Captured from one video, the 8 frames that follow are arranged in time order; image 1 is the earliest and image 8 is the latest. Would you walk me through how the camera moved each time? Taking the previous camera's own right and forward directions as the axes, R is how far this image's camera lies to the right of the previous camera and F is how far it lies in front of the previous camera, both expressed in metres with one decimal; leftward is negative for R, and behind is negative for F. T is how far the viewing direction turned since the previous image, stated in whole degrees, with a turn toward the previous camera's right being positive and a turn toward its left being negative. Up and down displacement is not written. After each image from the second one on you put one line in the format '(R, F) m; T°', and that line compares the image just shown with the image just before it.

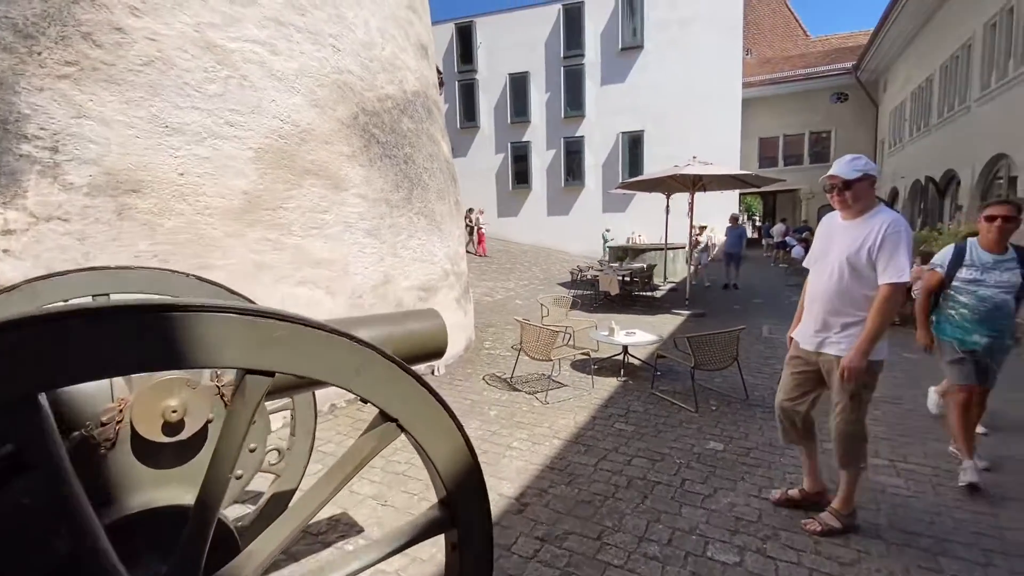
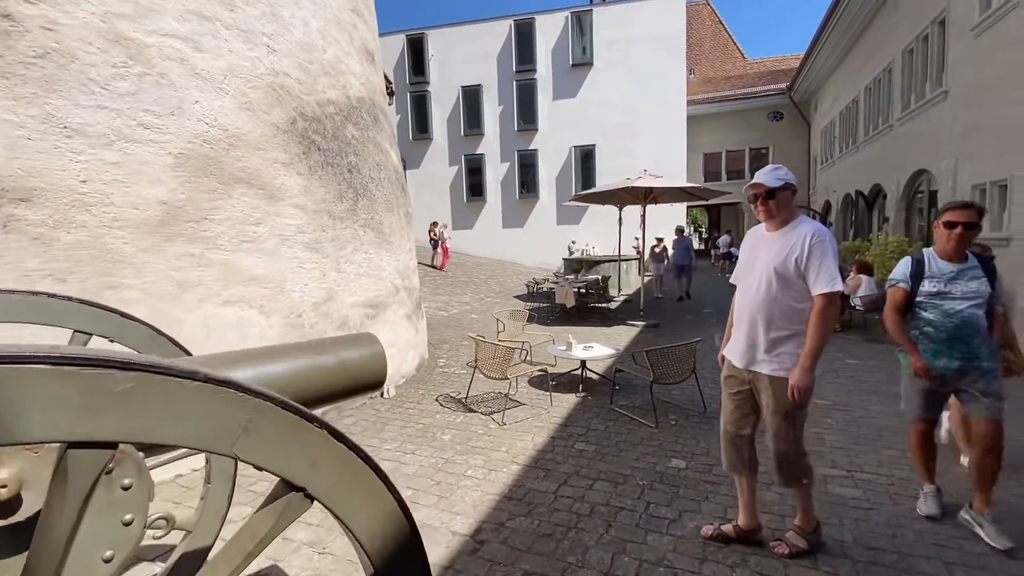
(0.0, +0.2) m; +5°
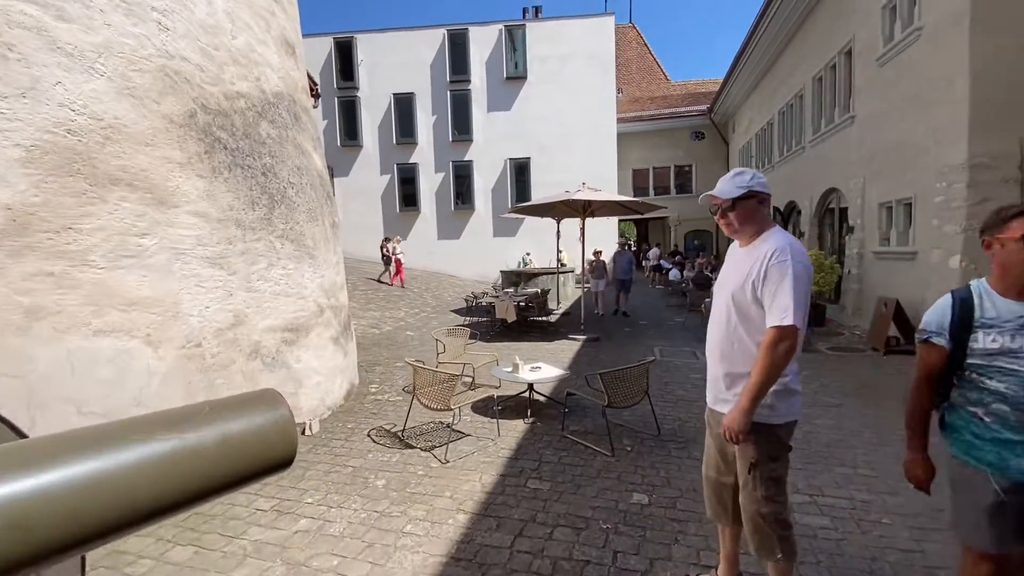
(-0.1, +0.5) m; +8°
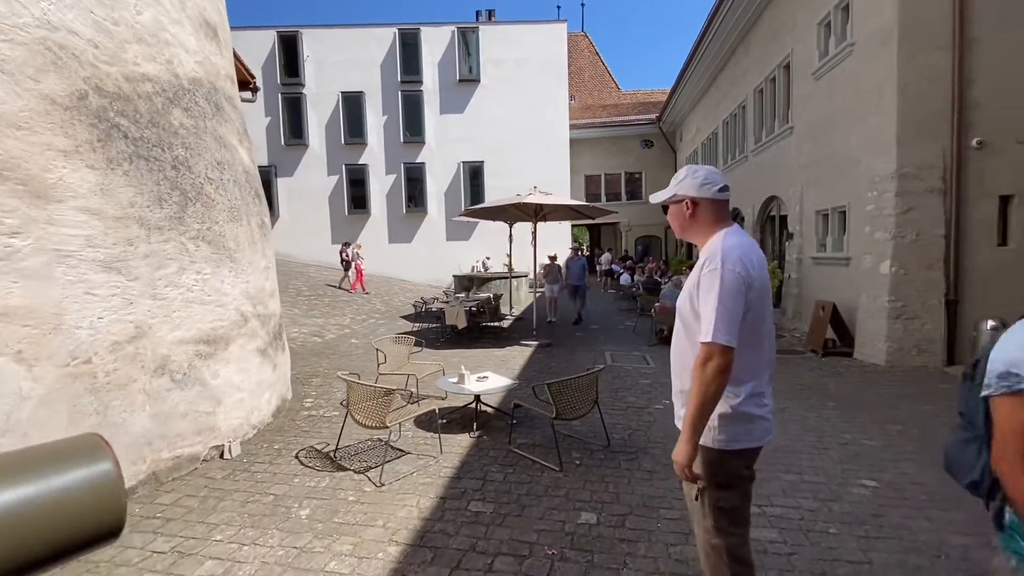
(+0.1, +0.3) m; +5°
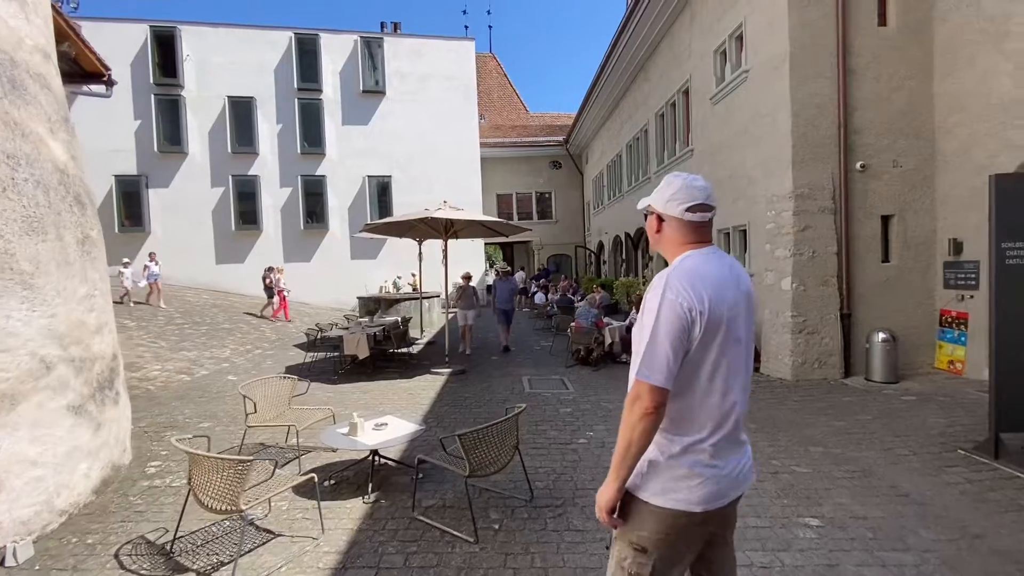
(+0.1, +0.7) m; +10°
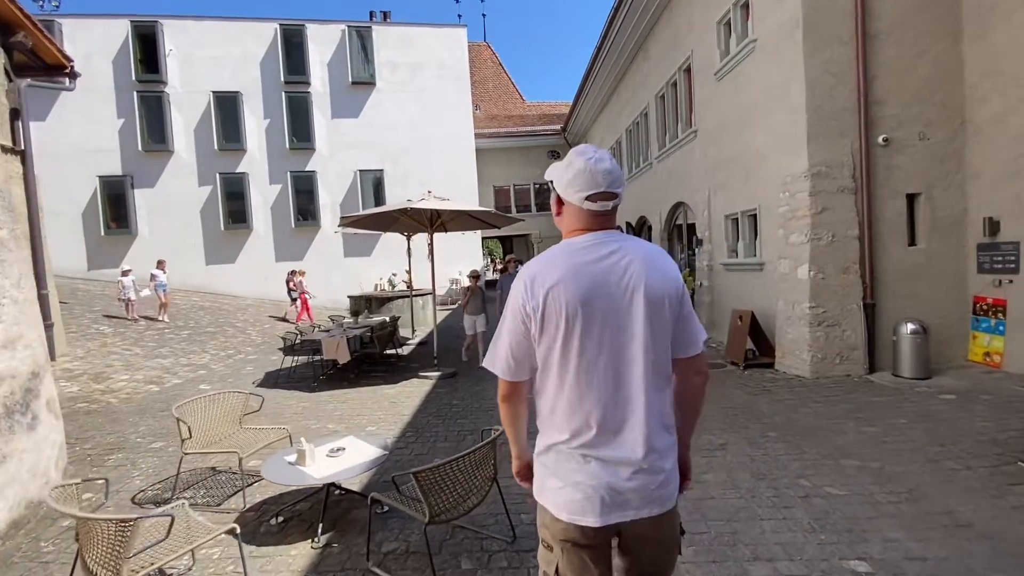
(+0.2, +0.7) m; 0°
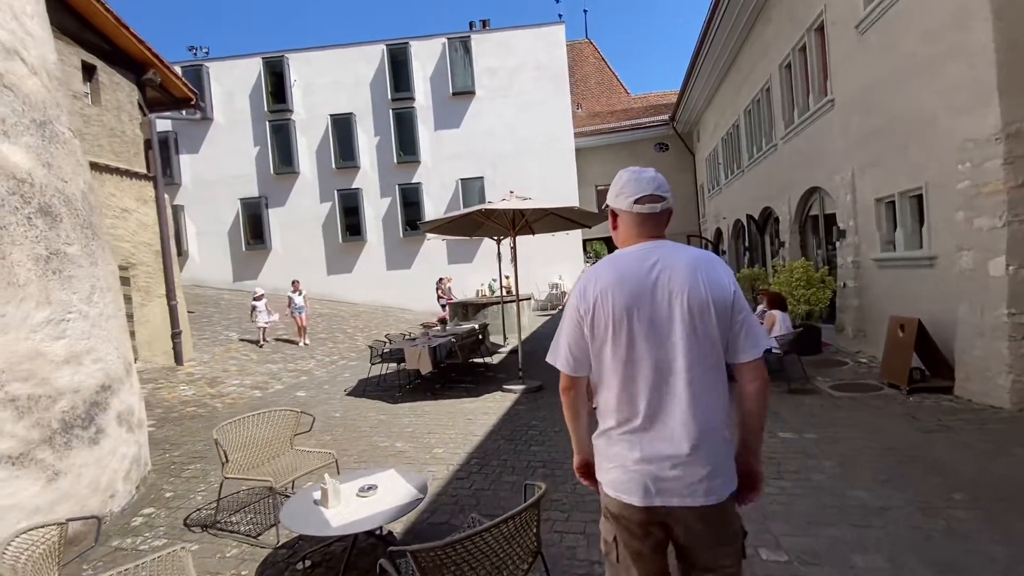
(+0.3, +0.9) m; -13°
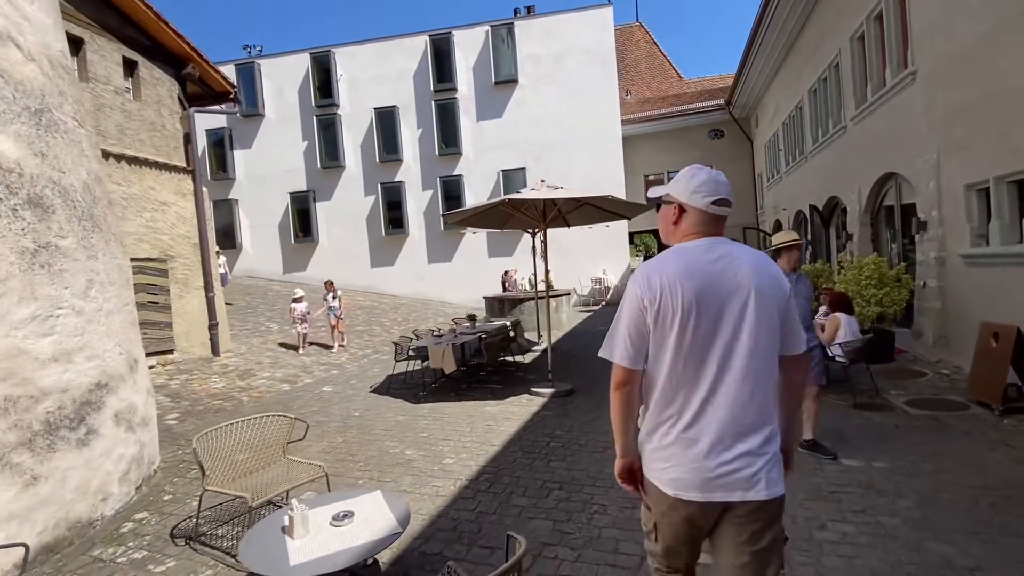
(+0.3, +0.5) m; -6°
